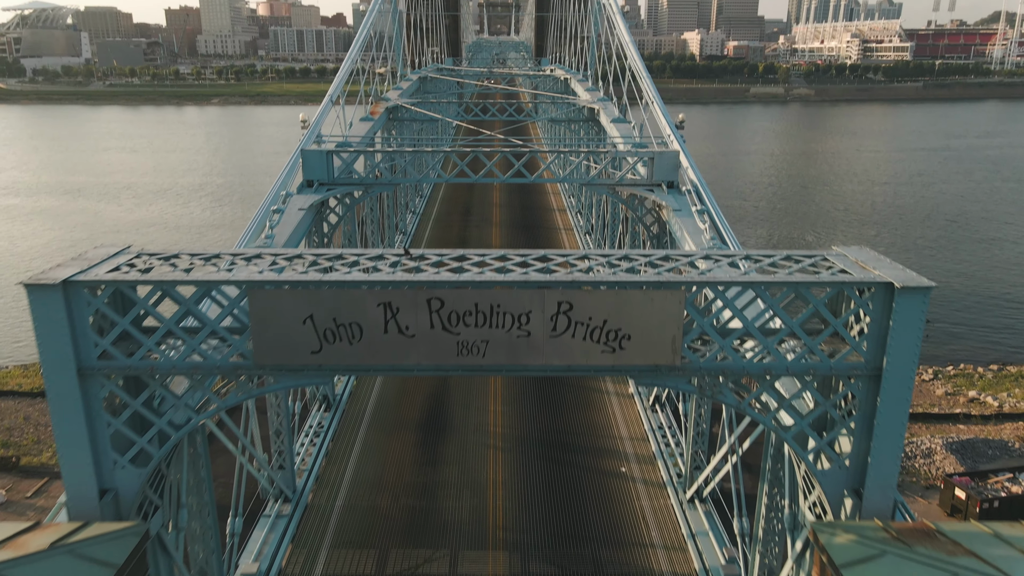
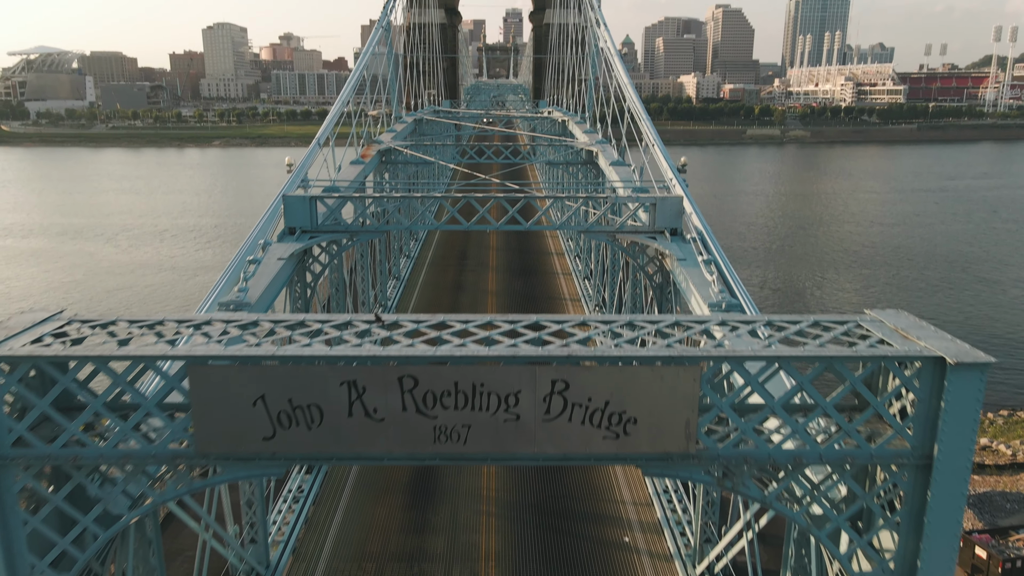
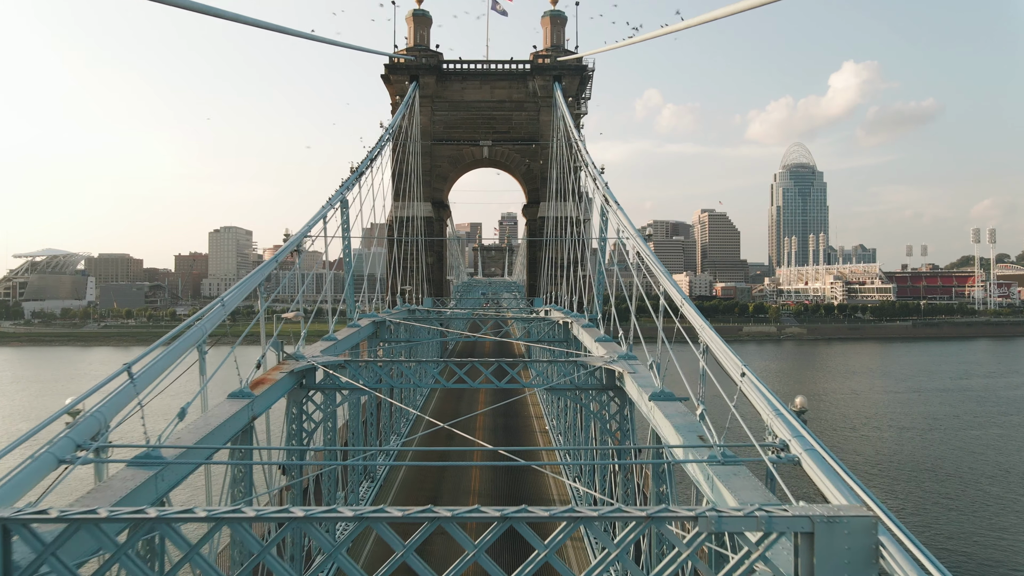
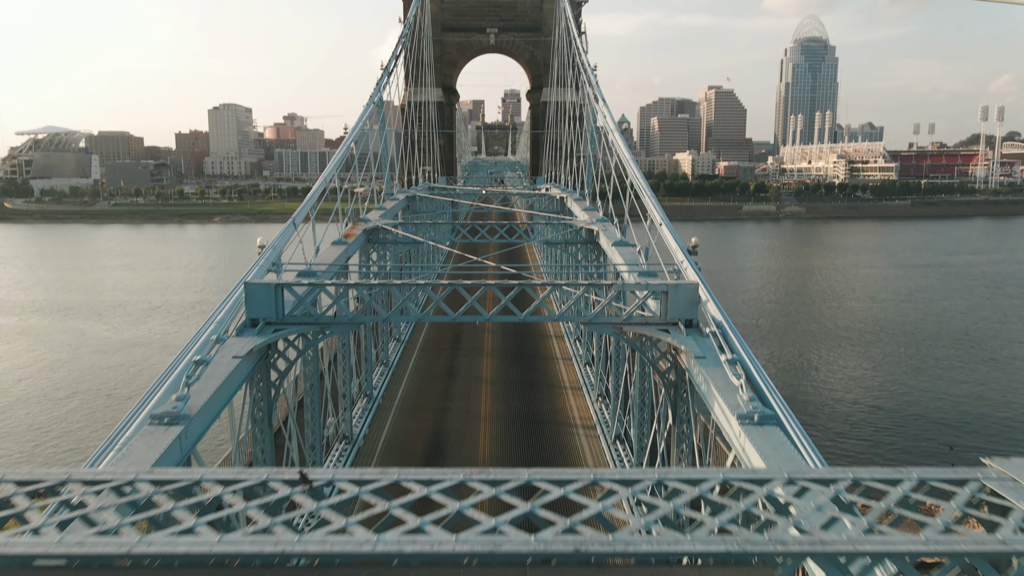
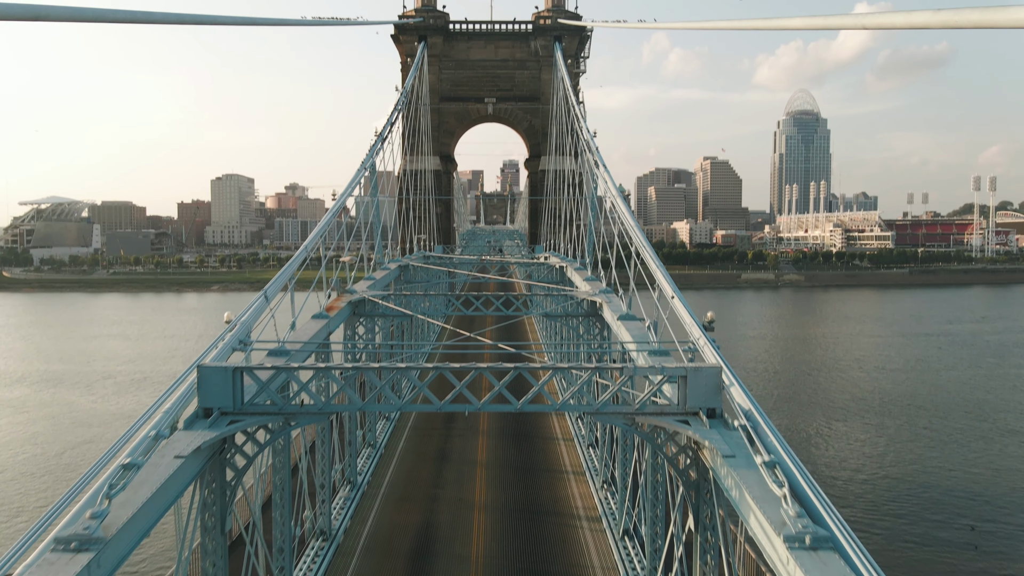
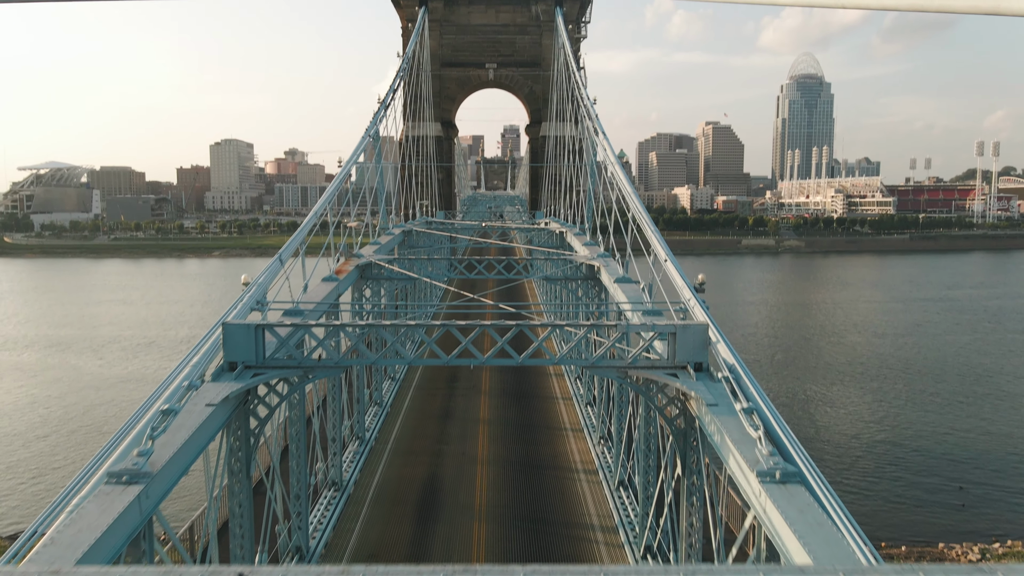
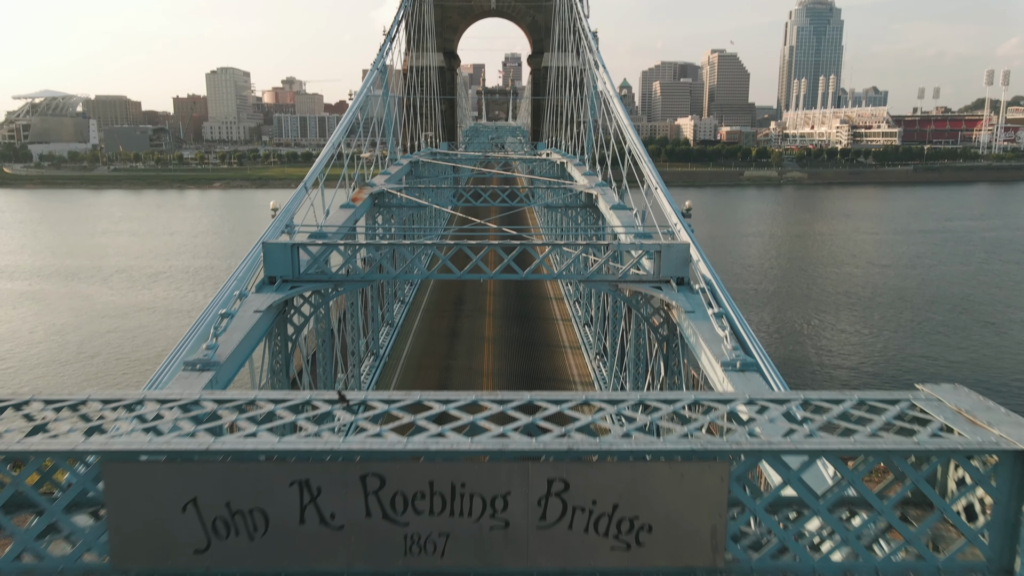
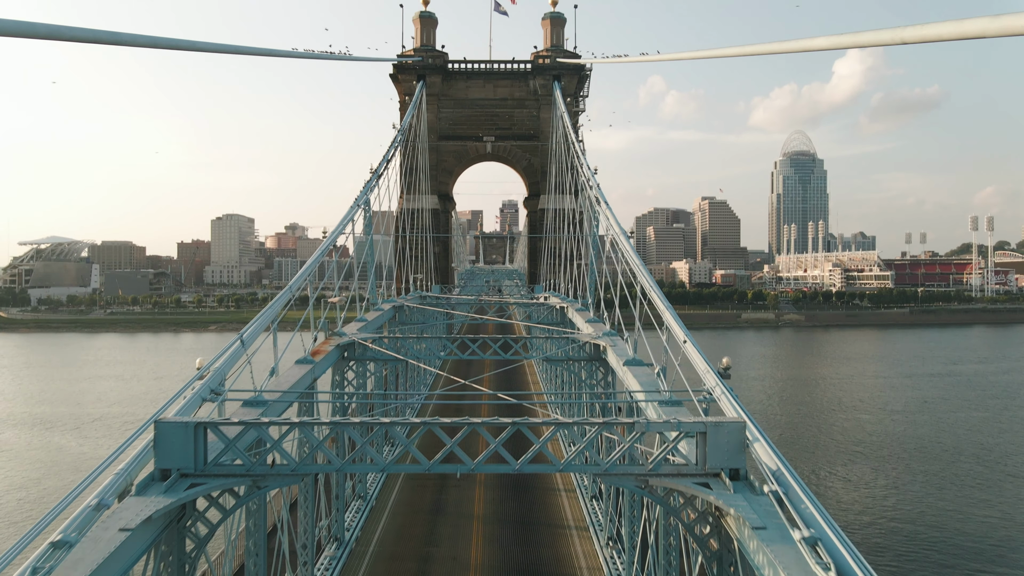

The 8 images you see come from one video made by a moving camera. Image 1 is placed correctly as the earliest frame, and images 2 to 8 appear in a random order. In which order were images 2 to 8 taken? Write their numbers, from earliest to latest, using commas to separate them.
2, 7, 4, 6, 5, 8, 3
